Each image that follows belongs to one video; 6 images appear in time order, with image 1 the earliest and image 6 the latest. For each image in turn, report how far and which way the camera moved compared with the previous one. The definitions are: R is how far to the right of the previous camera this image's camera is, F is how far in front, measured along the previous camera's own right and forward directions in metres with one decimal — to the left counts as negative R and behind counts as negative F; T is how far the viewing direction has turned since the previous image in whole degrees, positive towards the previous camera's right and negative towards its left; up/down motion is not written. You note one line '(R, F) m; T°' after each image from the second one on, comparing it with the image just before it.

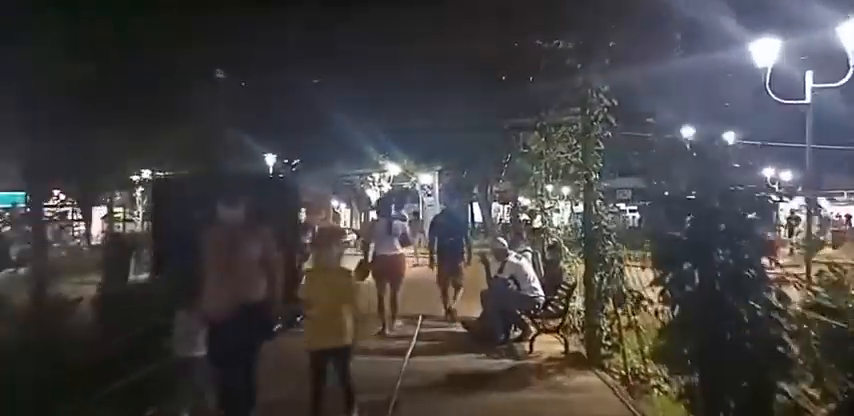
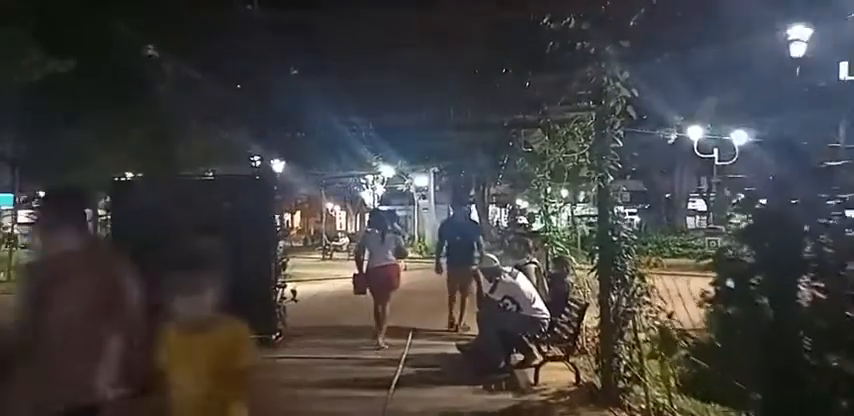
(+0.1, +1.0) m; 0°
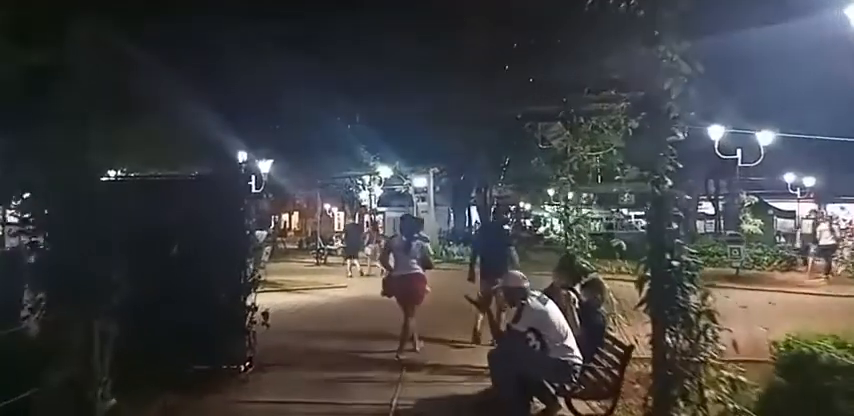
(0.0, +1.5) m; 0°
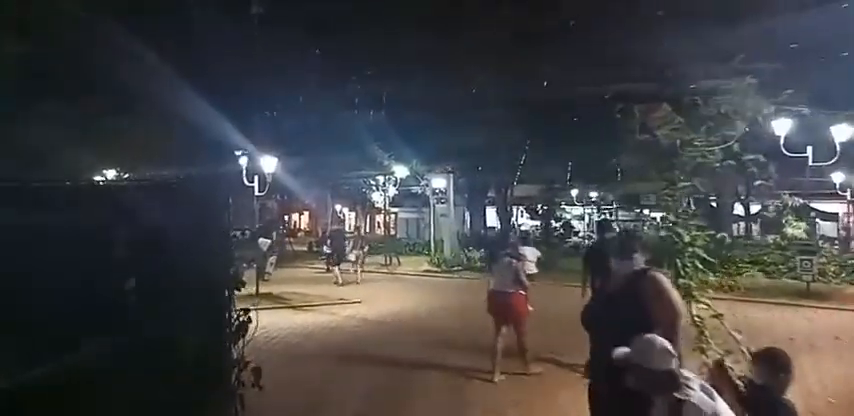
(-0.4, +2.1) m; -1°
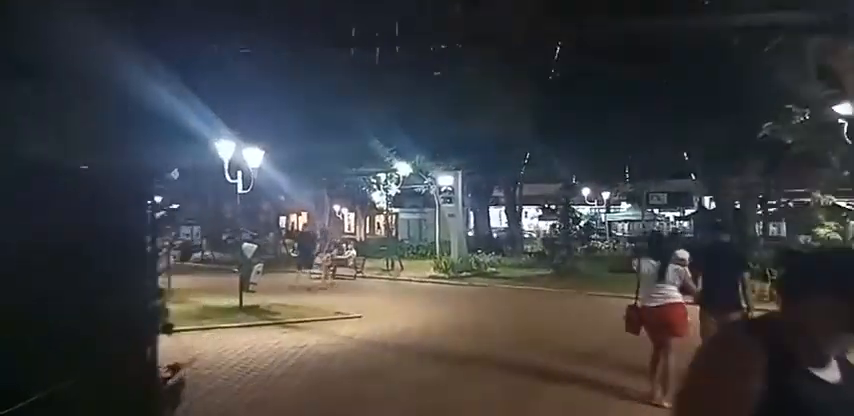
(-0.2, +2.1) m; 0°
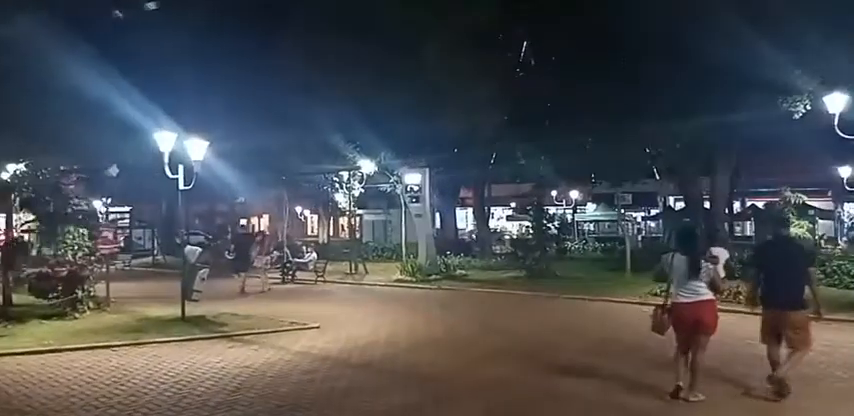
(0.0, +1.3) m; +3°
